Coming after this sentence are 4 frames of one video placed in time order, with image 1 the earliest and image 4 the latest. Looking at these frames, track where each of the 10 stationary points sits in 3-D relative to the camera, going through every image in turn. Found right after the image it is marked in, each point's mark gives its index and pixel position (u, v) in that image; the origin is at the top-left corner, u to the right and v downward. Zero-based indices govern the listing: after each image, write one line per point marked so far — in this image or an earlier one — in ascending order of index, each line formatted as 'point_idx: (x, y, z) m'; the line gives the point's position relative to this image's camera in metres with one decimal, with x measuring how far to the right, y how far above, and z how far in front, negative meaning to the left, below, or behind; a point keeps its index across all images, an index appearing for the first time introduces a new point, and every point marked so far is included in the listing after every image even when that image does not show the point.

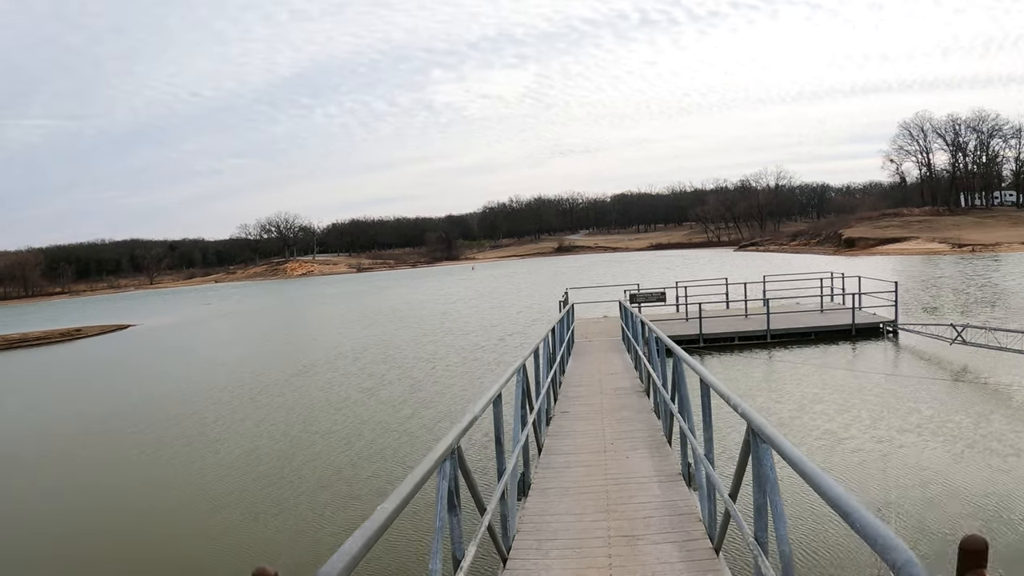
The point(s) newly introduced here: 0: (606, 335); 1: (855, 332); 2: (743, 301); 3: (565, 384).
0: (+1.8, -0.9, +12.6) m
1: (+7.0, -0.9, +13.6) m
2: (+5.2, -0.3, +14.7) m
3: (+0.6, -1.1, +7.7) m
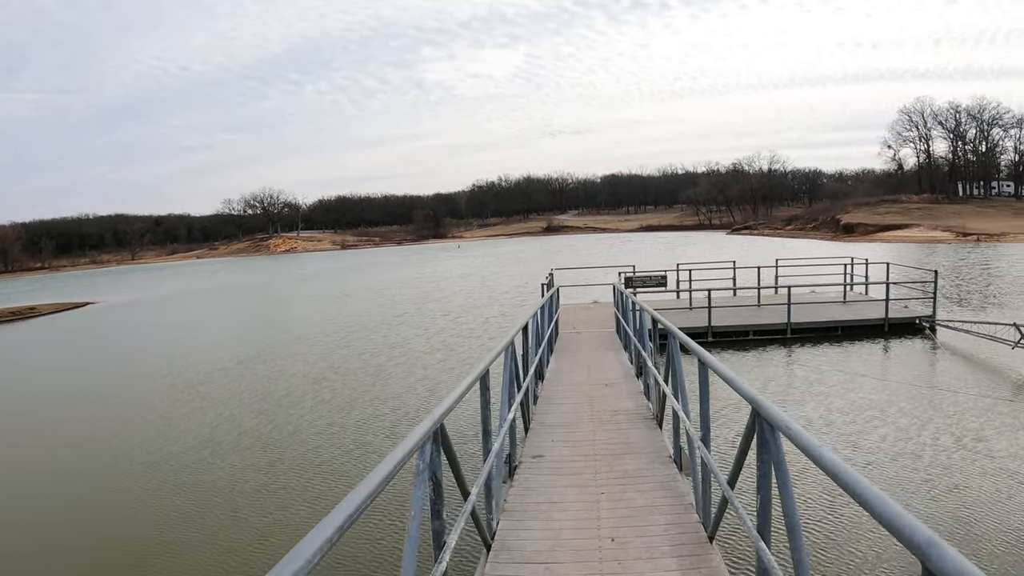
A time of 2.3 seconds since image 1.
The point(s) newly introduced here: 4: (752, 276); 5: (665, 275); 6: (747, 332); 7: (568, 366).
0: (+1.4, -0.6, +10.5) m
1: (+6.6, -0.7, +11.6) m
2: (+4.7, 0.0, +12.7) m
3: (+0.2, -0.9, +5.5) m
4: (+6.0, +0.3, +16.6) m
5: (+2.8, +0.2, +12.2) m
6: (+3.9, -0.8, +11.1) m
7: (+0.6, -0.9, +7.3) m
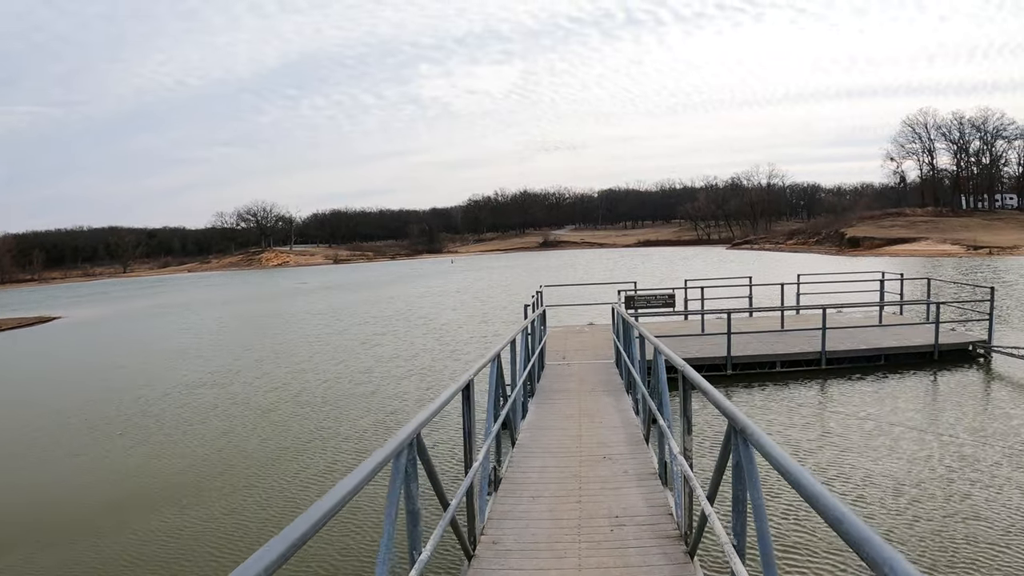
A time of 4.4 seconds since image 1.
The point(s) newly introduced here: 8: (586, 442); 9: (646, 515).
0: (+1.1, -0.9, +8.6) m
1: (+6.3, -1.0, +9.8) m
2: (+4.4, -0.4, +10.8) m
3: (0.0, -1.1, +3.6) m
4: (+5.7, -0.1, +14.7) m
5: (+2.5, -0.1, +10.4) m
6: (+3.6, -1.0, +9.3) m
7: (+0.3, -1.1, +5.4) m
8: (+0.5, -1.1, +4.6) m
9: (+0.7, -1.1, +3.2) m
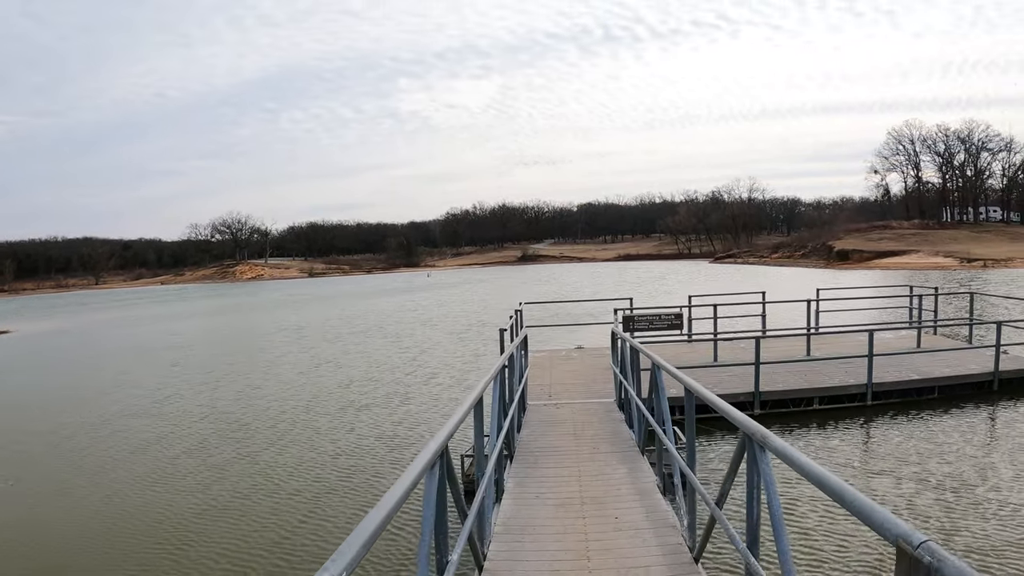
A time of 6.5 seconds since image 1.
0: (+0.8, -1.1, +6.9) m
1: (+5.9, -1.2, +8.1) m
2: (+4.0, -0.6, +9.1) m
3: (-0.2, -1.2, +1.8) m
4: (+5.2, -0.5, +13.1) m
5: (+2.2, -0.3, +8.7) m
6: (+3.3, -1.3, +7.5) m
7: (+0.1, -1.2, +3.6) m
8: (+0.4, -1.2, +2.8) m
9: (+0.5, -1.2, +1.4) m
